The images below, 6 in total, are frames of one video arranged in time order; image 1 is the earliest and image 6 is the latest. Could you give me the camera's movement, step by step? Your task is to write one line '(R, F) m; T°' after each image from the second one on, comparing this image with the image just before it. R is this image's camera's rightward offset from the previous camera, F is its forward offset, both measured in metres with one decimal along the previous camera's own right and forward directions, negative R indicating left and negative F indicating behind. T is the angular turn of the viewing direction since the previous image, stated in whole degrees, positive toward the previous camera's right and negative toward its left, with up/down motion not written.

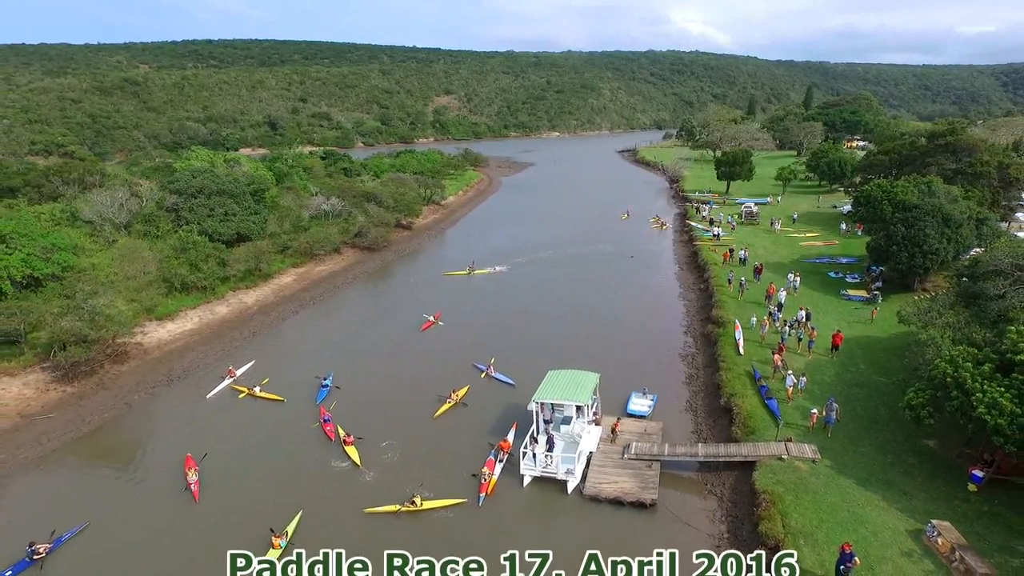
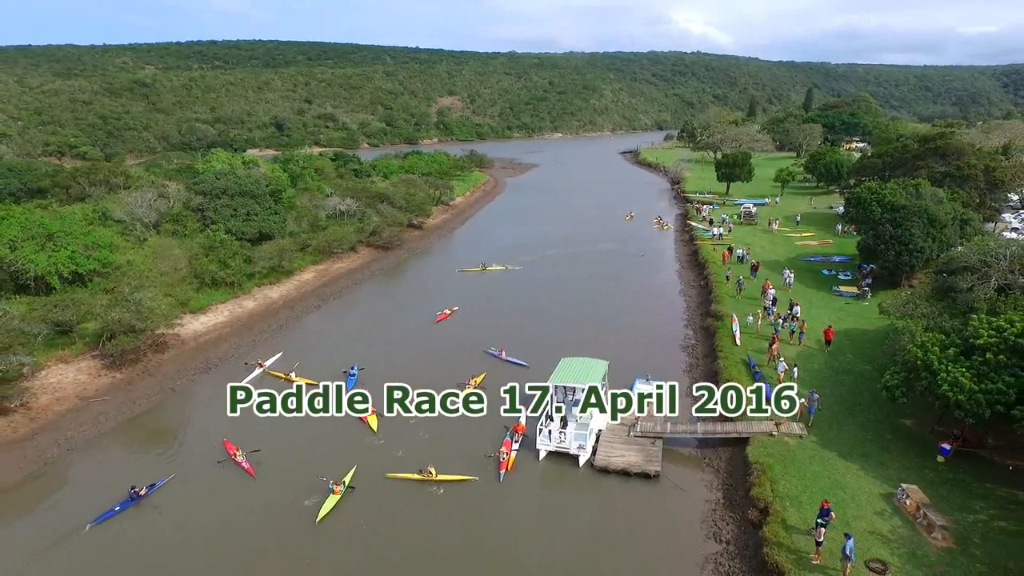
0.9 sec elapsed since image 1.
(-0.7, -2.0) m; 0°
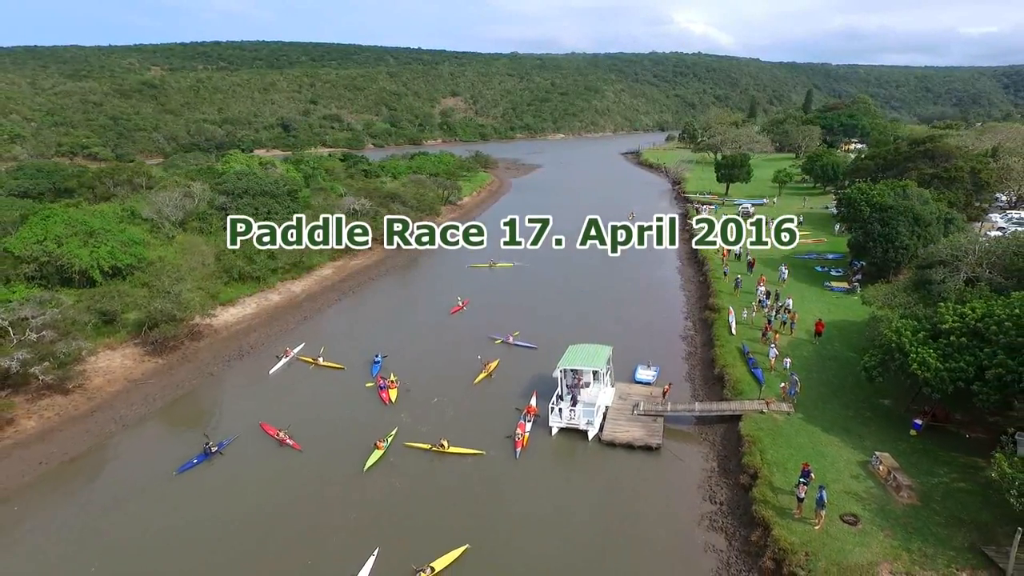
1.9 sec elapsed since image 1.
(-0.7, -2.1) m; 0°
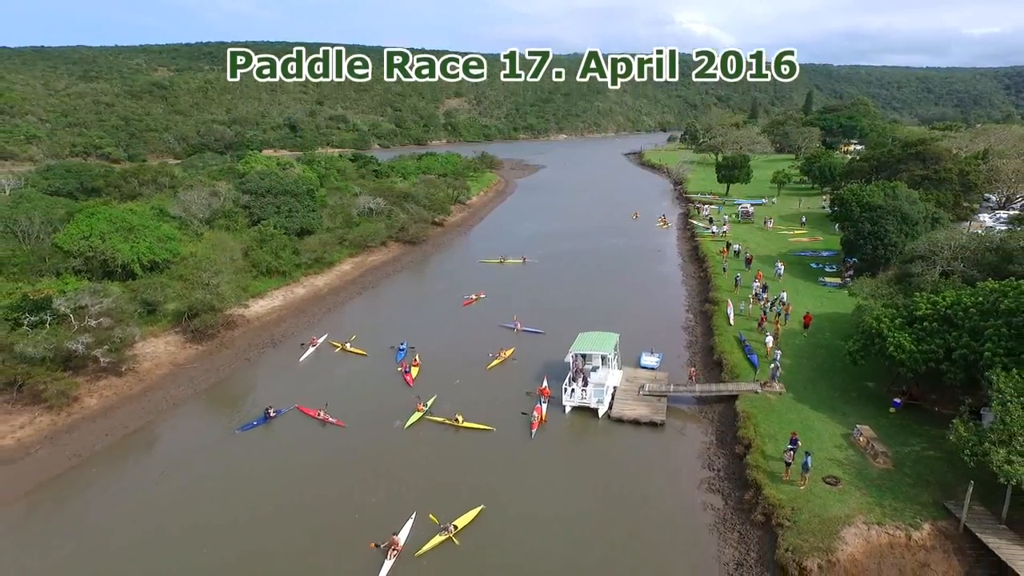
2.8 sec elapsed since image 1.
(-0.8, -2.2) m; 0°
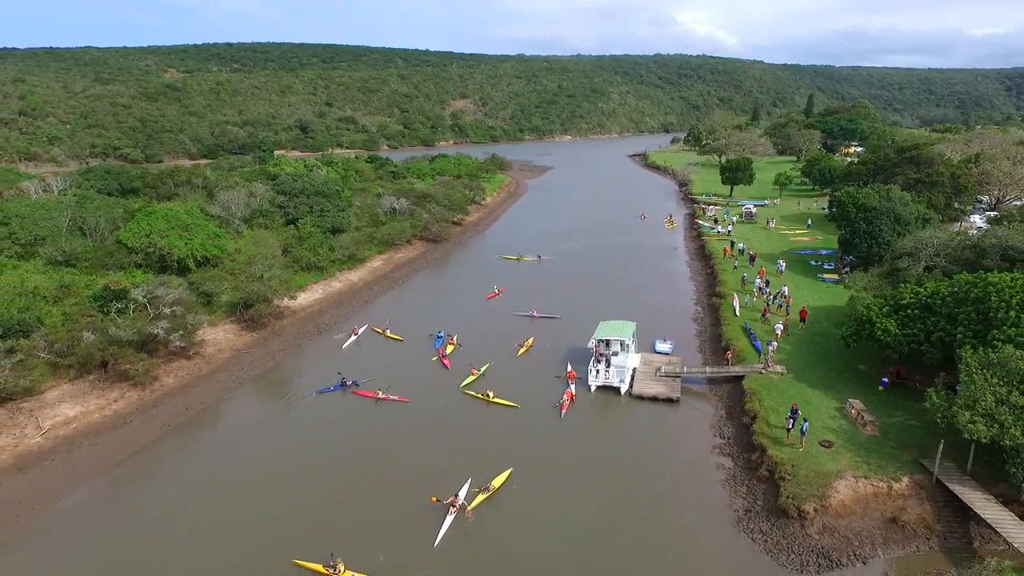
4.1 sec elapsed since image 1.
(-1.8, -3.1) m; 0°
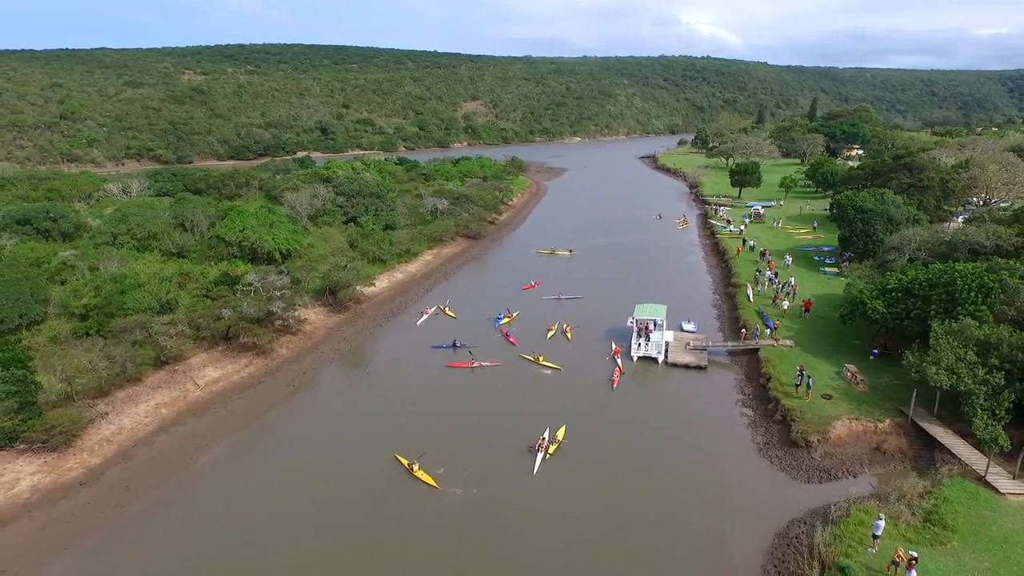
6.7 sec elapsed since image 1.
(-3.8, -5.9) m; 0°
